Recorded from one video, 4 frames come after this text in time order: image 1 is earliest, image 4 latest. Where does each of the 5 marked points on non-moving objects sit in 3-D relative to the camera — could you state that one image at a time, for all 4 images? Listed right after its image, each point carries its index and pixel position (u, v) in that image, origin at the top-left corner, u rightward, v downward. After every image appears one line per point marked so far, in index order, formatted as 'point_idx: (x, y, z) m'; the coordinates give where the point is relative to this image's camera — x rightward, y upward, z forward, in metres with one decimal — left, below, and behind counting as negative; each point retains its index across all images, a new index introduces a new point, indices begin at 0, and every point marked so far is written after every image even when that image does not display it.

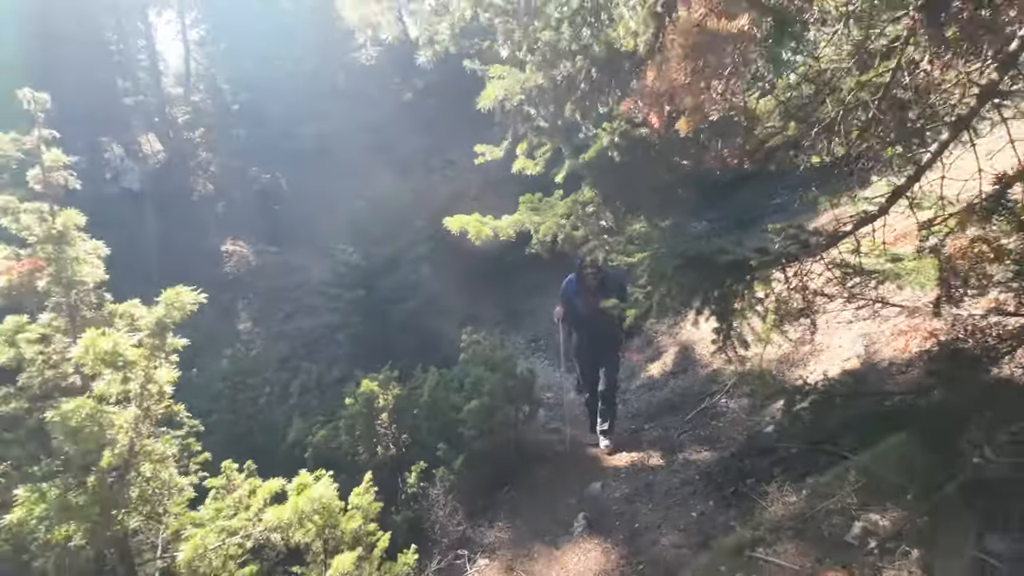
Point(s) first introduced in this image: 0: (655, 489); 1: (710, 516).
0: (+1.4, -2.0, +4.8) m
1: (+1.7, -2.0, +4.2) m
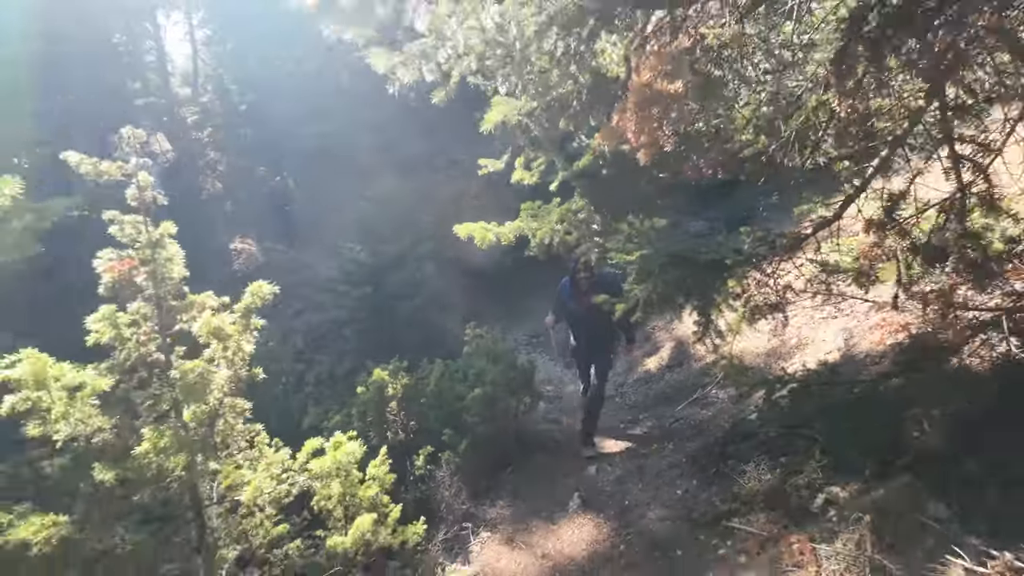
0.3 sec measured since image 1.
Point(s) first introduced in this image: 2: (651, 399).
0: (+1.4, -2.0, +5.2) m
1: (+1.7, -1.9, +4.5) m
2: (+2.4, -1.9, +8.3) m
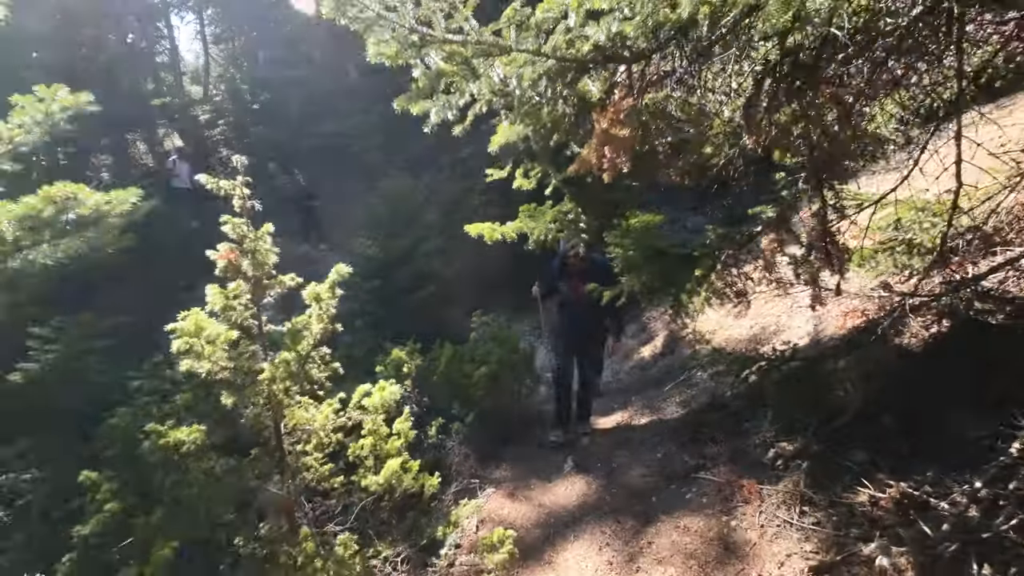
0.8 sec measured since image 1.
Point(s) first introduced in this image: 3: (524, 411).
0: (+1.4, -1.8, +5.9) m
1: (+1.7, -1.8, +5.3) m
2: (+2.4, -1.7, +9.0) m
3: (+0.2, -1.7, +6.9) m
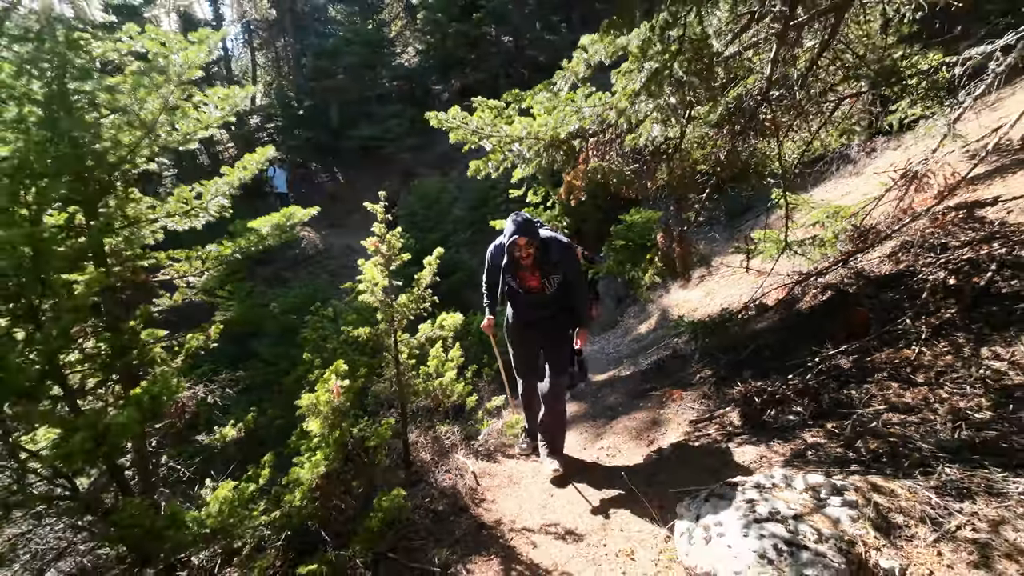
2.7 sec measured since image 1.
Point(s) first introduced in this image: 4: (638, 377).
0: (+1.7, -1.5, +8.2) m
1: (+1.9, -1.5, +7.5) m
2: (+2.8, -1.4, +11.3) m
3: (+0.5, -1.4, +9.2) m
4: (+2.0, -1.4, +7.8) m
